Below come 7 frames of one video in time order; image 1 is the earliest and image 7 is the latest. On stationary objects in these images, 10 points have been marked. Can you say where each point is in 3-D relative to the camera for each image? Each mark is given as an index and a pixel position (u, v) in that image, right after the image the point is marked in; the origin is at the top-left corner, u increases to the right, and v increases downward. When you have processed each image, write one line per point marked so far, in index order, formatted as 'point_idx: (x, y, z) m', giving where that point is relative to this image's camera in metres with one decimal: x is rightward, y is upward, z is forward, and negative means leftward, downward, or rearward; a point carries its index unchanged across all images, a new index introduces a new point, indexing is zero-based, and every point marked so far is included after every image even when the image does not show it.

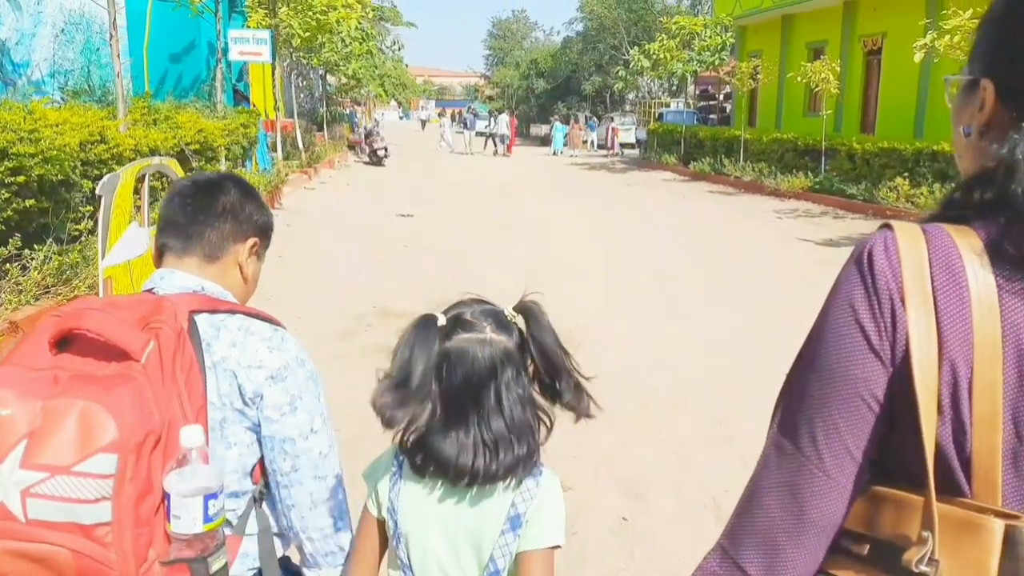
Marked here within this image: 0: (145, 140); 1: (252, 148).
0: (-3.8, +1.5, +8.5) m
1: (-4.7, +2.5, +14.7) m
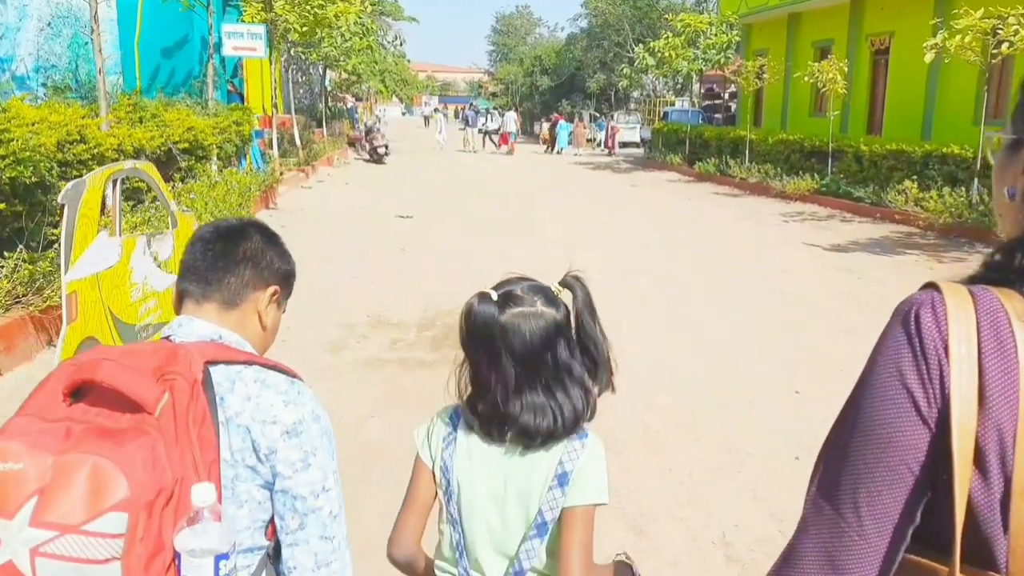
0: (-3.8, +1.5, +8.2) m
1: (-4.7, +2.5, +14.4) m
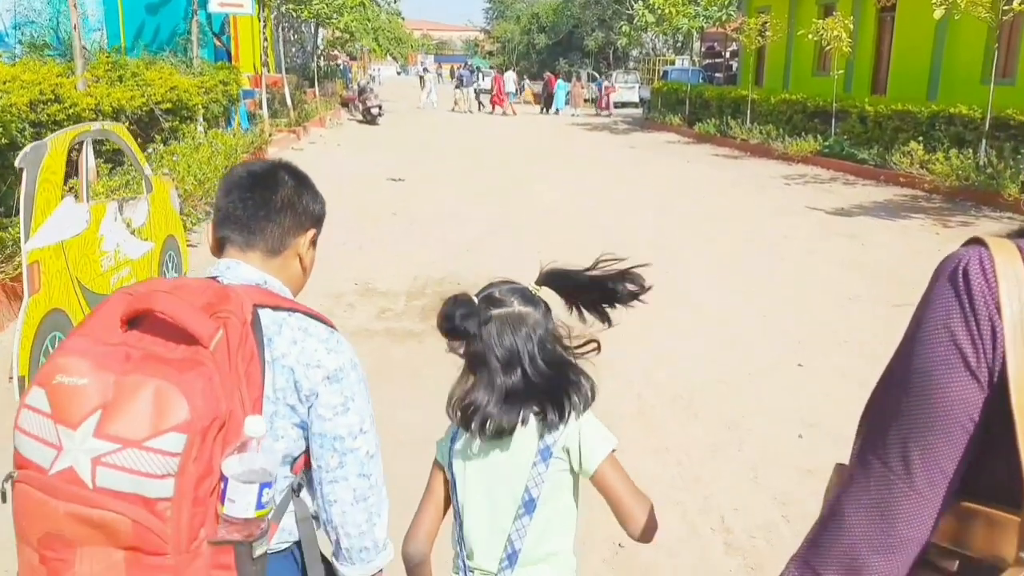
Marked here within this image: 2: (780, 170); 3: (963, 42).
0: (-3.9, +1.8, +7.9) m
1: (-4.7, +3.1, +14.0) m
2: (+5.1, +2.3, +15.9) m
3: (+8.3, +4.5, +15.1) m
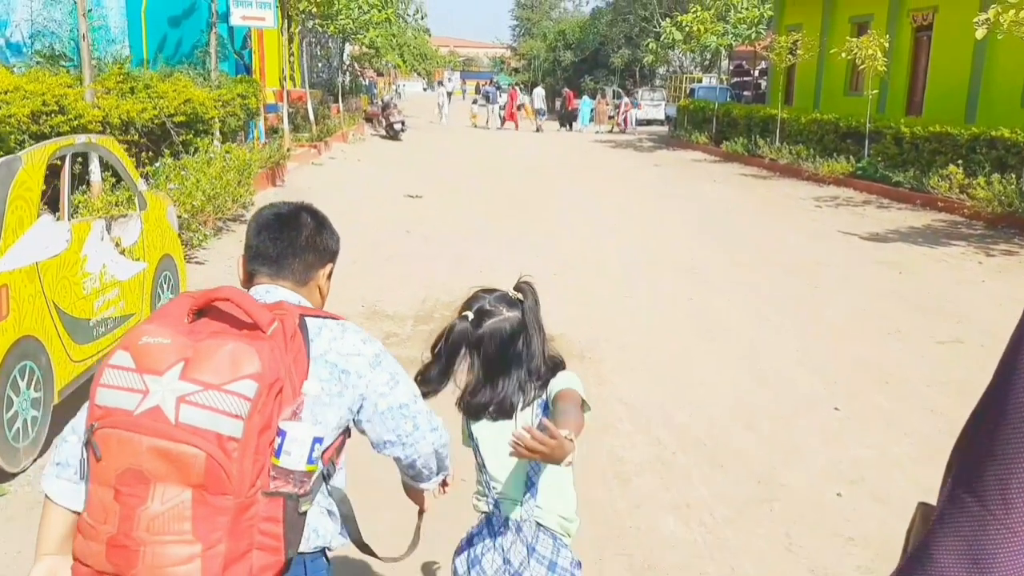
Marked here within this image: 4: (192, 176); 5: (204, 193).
0: (-3.7, +1.6, +7.7) m
1: (-4.4, +2.8, +13.8) m
2: (+5.5, +1.8, +15.4) m
3: (+8.7, +4.0, +14.6) m
4: (-3.3, +1.2, +8.6) m
5: (-3.2, +1.0, +8.6) m
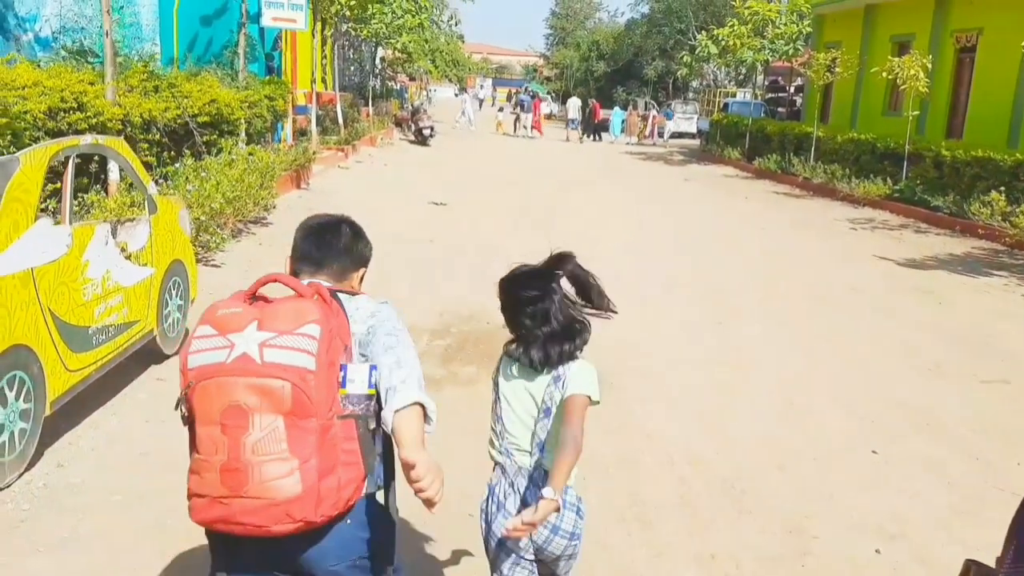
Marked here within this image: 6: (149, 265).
0: (-3.4, +1.6, +7.6) m
1: (-3.9, +2.8, +13.7) m
2: (+6.0, +1.4, +15.0) m
3: (+9.2, +3.4, +14.1) m
4: (-3.1, +1.1, +8.5) m
5: (-2.9, +0.9, +8.4) m
6: (-2.2, +0.1, +4.9) m
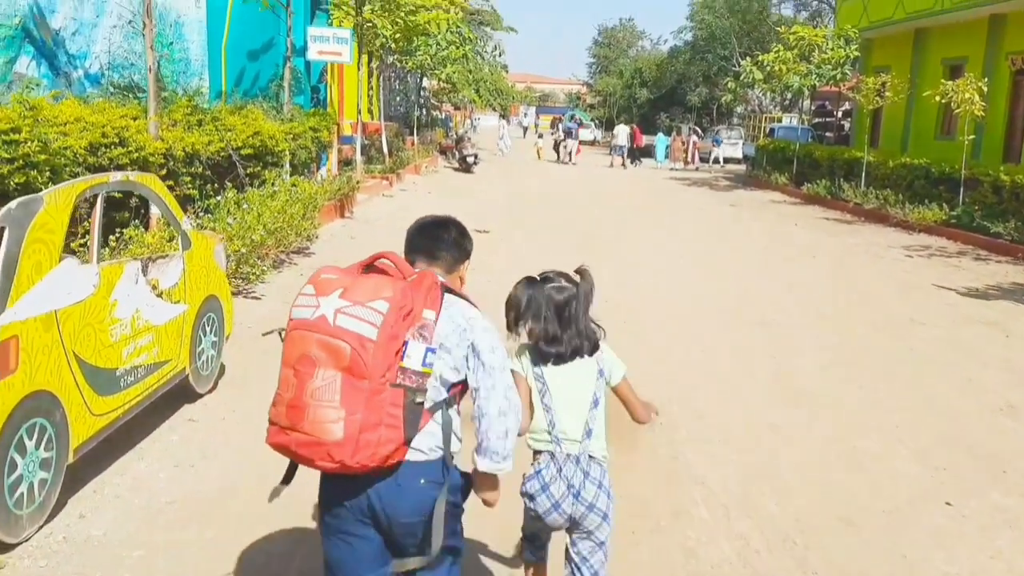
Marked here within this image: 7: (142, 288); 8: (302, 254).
0: (-3.0, +1.3, +7.6) m
1: (-3.2, +2.3, +13.8) m
2: (+6.8, +0.8, +14.5) m
3: (+9.9, +3.0, +13.5) m
4: (-2.6, +0.8, +8.4) m
5: (-2.5, +0.6, +8.4) m
6: (-1.9, -0.1, +4.8) m
7: (-1.9, 0.0, +4.3) m
8: (-2.6, +0.4, +10.2) m
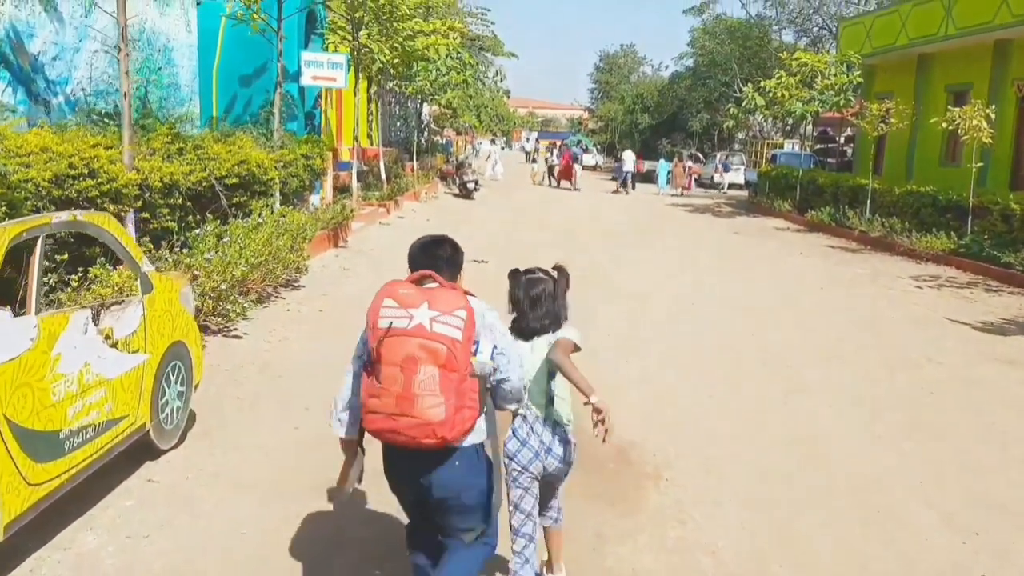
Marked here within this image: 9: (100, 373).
0: (-3.1, +1.0, +7.2) m
1: (-3.2, +1.8, +13.4) m
2: (+6.7, +0.3, +14.1) m
3: (+9.9, +2.4, +13.1) m
4: (-2.7, +0.4, +8.0) m
5: (-2.6, +0.3, +8.0) m
6: (-2.0, -0.3, +4.4) m
7: (-2.0, -0.2, +3.9) m
8: (-2.6, 0.0, +9.8) m
9: (-2.0, -0.4, +3.9) m
